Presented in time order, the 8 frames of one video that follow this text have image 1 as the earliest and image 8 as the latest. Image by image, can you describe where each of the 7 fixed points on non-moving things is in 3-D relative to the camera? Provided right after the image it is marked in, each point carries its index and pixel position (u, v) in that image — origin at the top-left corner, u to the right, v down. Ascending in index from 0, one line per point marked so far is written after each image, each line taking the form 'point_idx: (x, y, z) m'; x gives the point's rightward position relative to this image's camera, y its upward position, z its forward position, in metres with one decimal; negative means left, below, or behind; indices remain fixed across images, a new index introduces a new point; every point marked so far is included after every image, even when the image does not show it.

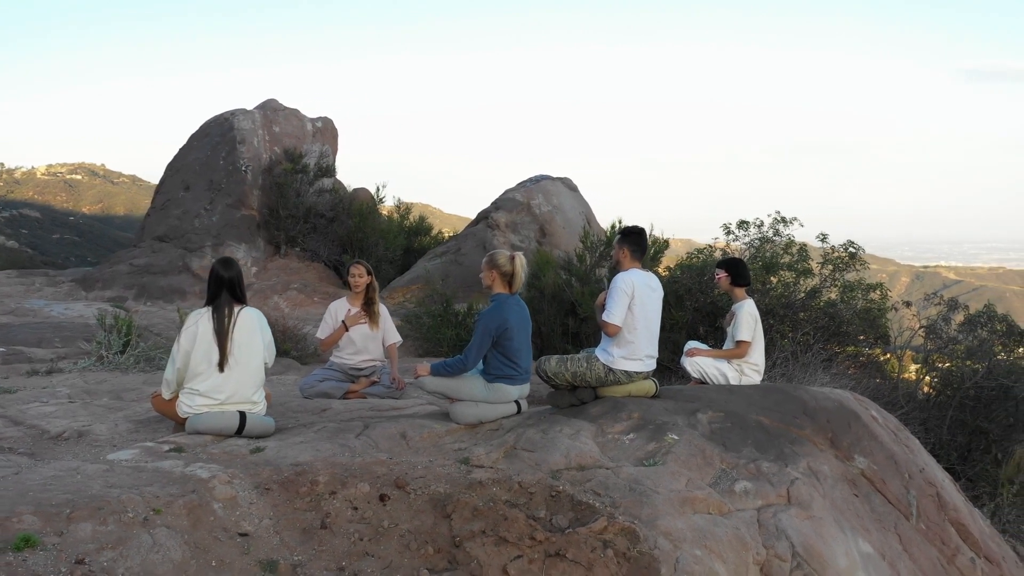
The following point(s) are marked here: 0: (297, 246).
0: (-5.0, +1.0, +19.7) m
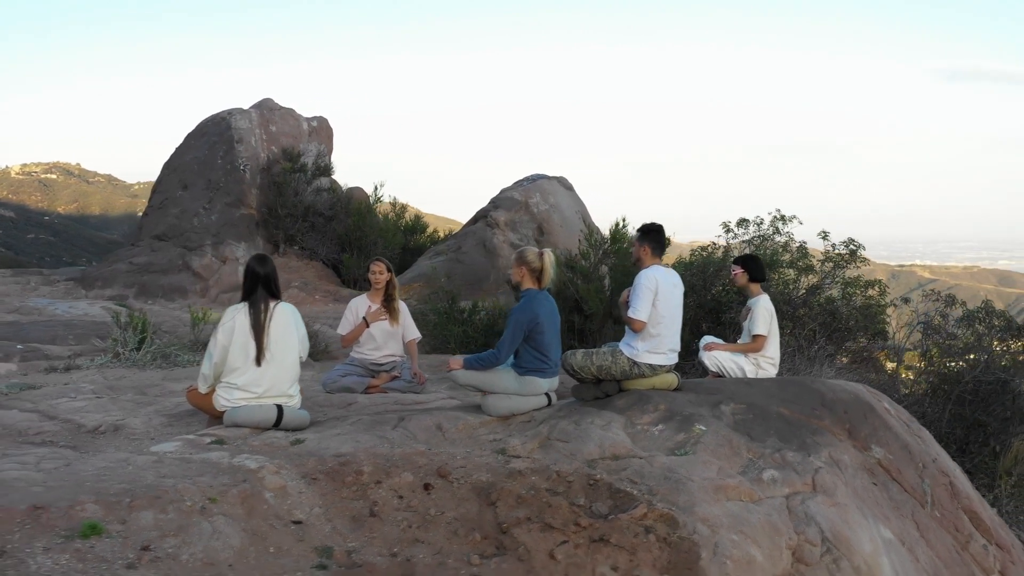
0: (-5.1, +1.0, +19.7) m
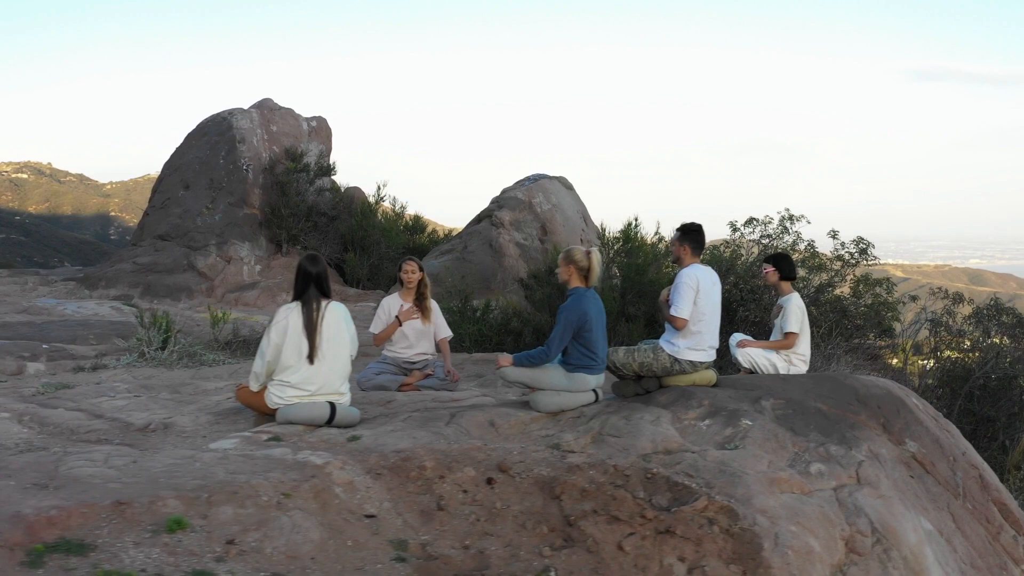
0: (-5.0, +1.0, +19.7) m
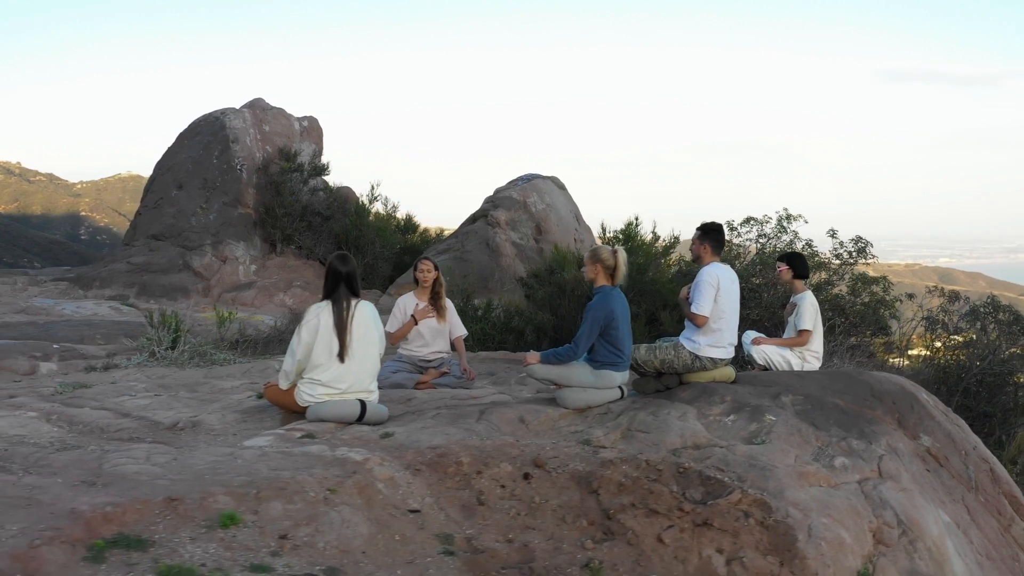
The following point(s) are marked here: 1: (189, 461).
0: (-5.1, +1.0, +19.7) m
1: (-1.6, -0.9, +4.3) m
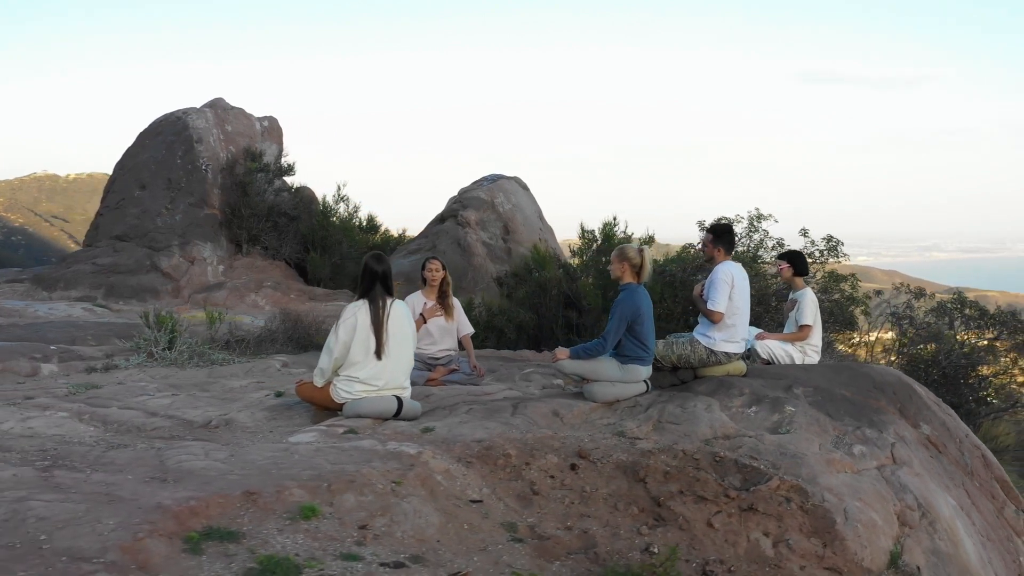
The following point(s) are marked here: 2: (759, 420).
0: (-5.8, +1.0, +19.5) m
1: (-1.4, -0.9, +4.4) m
2: (+1.6, -0.9, +5.5) m
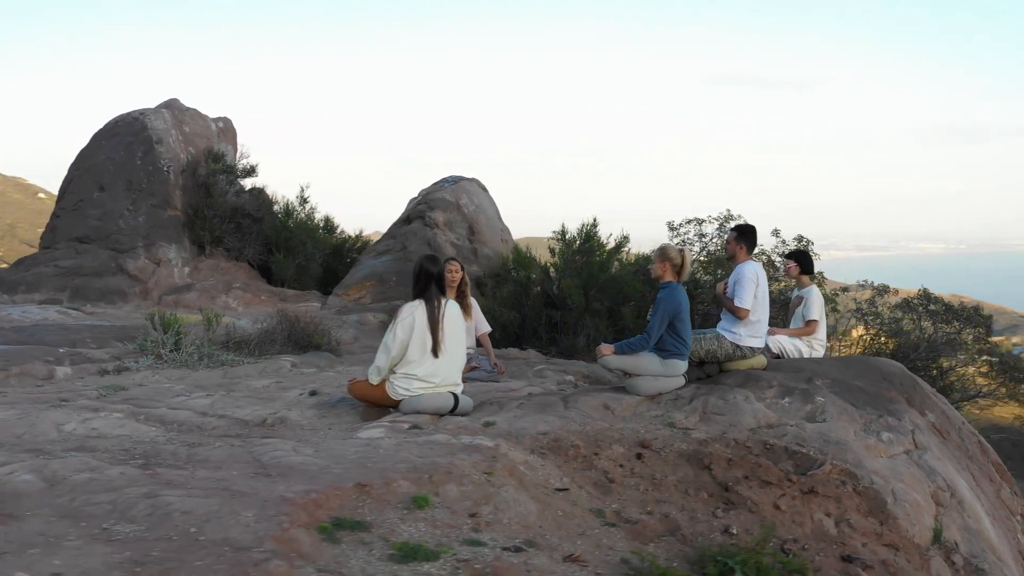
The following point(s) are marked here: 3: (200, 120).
0: (-6.5, +0.9, +19.2) m
1: (-0.9, -0.9, +4.5) m
2: (+1.9, -0.8, +5.8) m
3: (-7.2, +4.0, +20.1) m
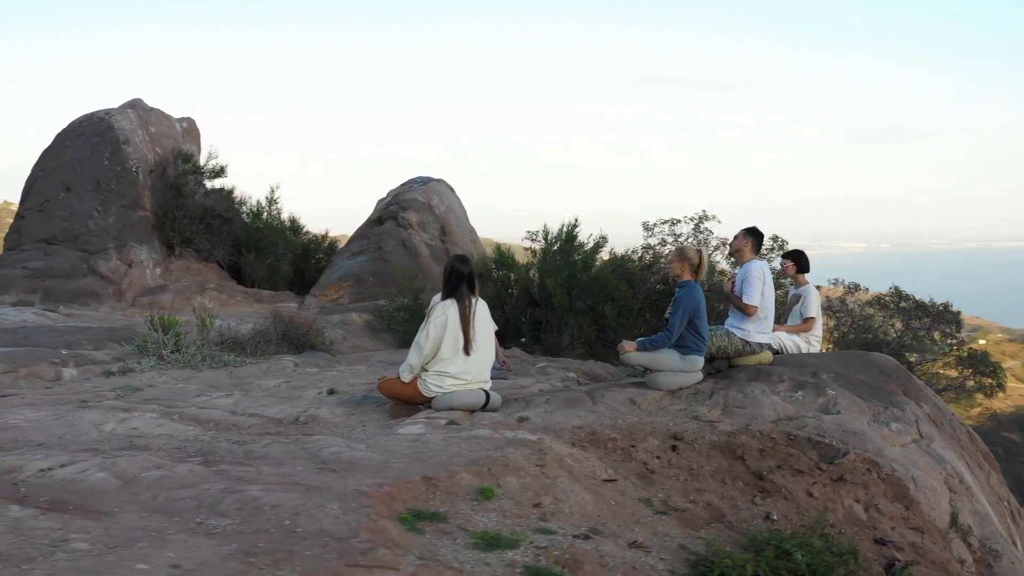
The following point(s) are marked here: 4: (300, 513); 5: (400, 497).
0: (-7.1, +0.9, +19.0) m
1: (-0.7, -0.9, +4.6) m
2: (+2.1, -0.8, +6.1) m
3: (-7.9, +4.0, +19.8) m
4: (-0.8, -0.9, +3.4) m
5: (-0.5, -0.9, +3.7) m
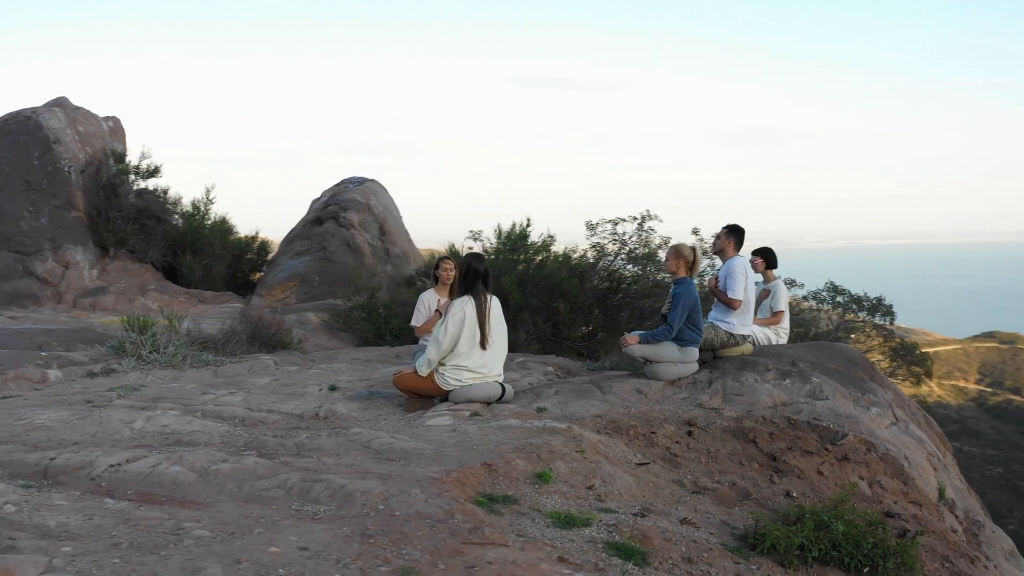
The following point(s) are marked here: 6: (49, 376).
0: (-8.3, +0.9, +18.4) m
1: (-0.5, -0.8, +4.7) m
2: (+2.2, -0.8, +6.5) m
3: (-9.1, +4.0, +19.2) m
4: (-0.5, -0.9, +3.5) m
5: (-0.2, -0.9, +3.9) m
6: (-3.8, -0.7, +7.0) m
